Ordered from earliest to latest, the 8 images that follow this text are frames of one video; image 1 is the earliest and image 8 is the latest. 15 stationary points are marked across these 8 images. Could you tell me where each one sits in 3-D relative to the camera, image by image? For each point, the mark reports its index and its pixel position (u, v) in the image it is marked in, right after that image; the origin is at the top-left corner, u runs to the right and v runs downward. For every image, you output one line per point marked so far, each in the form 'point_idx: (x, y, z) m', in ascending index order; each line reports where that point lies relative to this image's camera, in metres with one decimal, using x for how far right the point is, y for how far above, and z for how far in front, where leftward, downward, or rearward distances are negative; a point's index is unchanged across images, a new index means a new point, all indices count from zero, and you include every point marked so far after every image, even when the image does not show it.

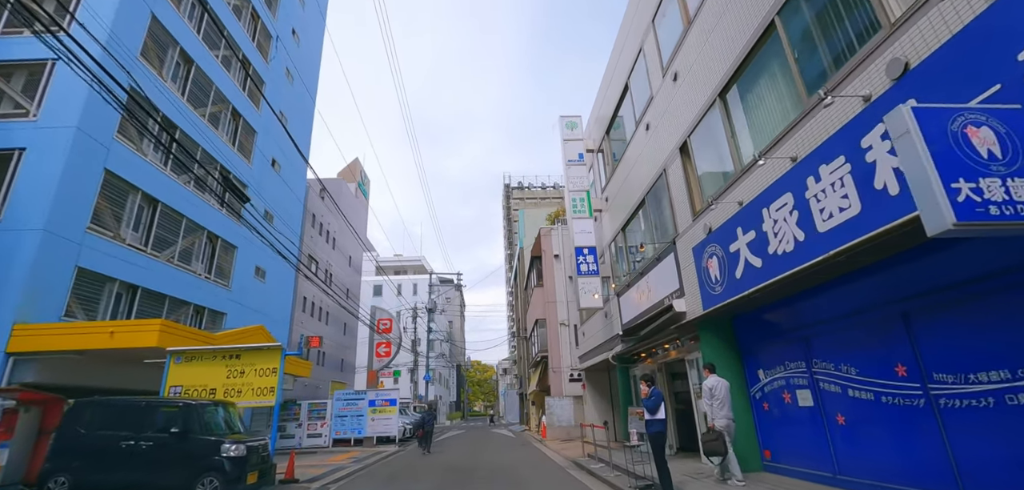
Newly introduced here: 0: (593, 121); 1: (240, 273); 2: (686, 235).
0: (+2.6, +4.0, +15.8) m
1: (-11.0, -1.2, +19.7) m
2: (+3.0, +0.2, +8.4) m
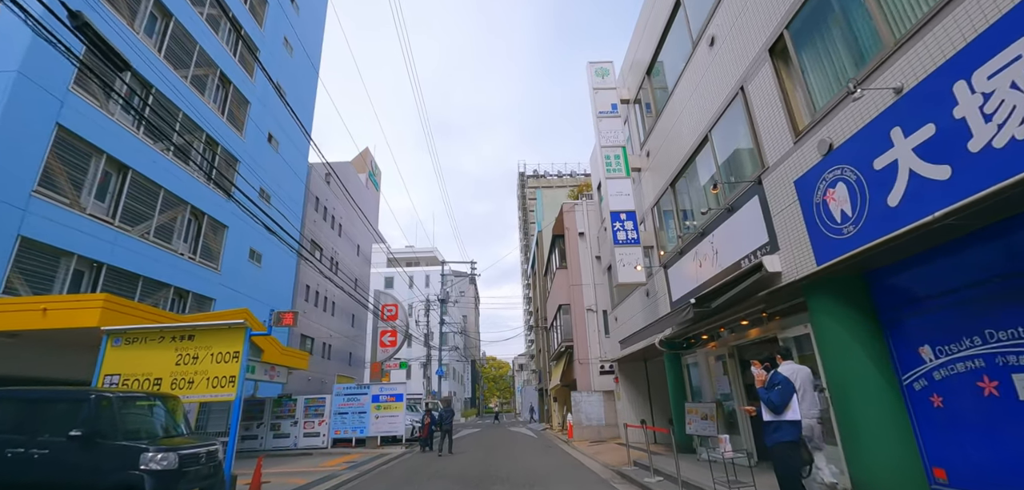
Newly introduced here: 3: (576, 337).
0: (+3.2, +4.9, +13.5) m
1: (-10.3, -0.4, +17.9) m
2: (+3.4, +1.0, +6.2) m
3: (+2.2, -3.2, +16.8) m
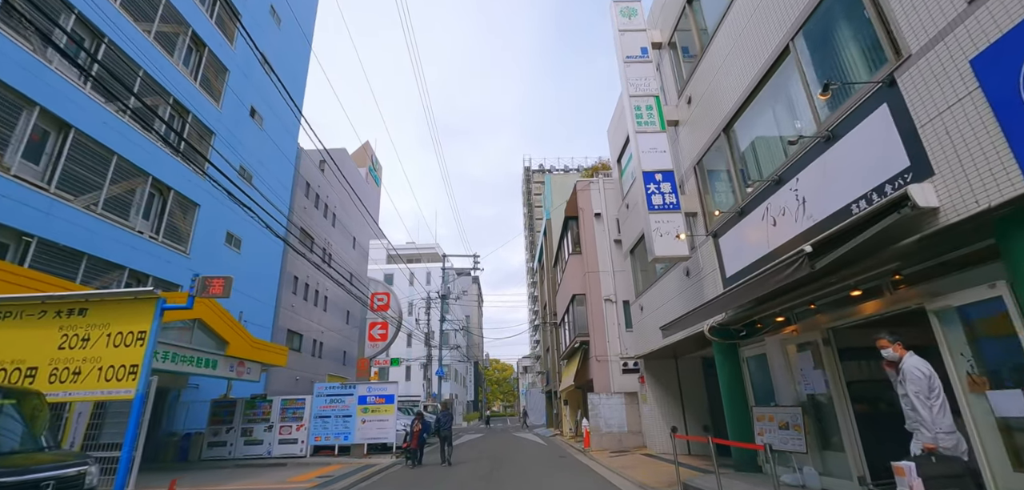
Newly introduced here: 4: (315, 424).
0: (+3.4, +5.5, +11.4) m
1: (-10.0, +0.2, +15.9) m
2: (+3.6, +1.6, +4.1) m
3: (+2.4, -2.6, +14.7) m
4: (-5.5, -5.0, +13.5) m
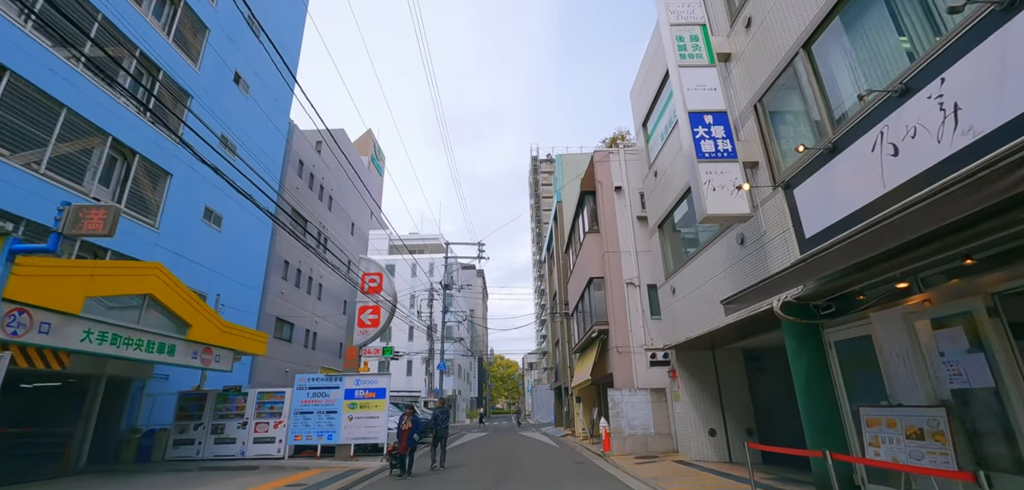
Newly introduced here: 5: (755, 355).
0: (+3.7, +6.1, +9.6) m
1: (-9.7, +0.9, +14.2) m
2: (+3.7, +2.2, +2.2) m
3: (+2.7, -1.9, +12.9) m
4: (-5.3, -4.3, +11.8) m
5: (+5.3, -2.4, +10.7) m
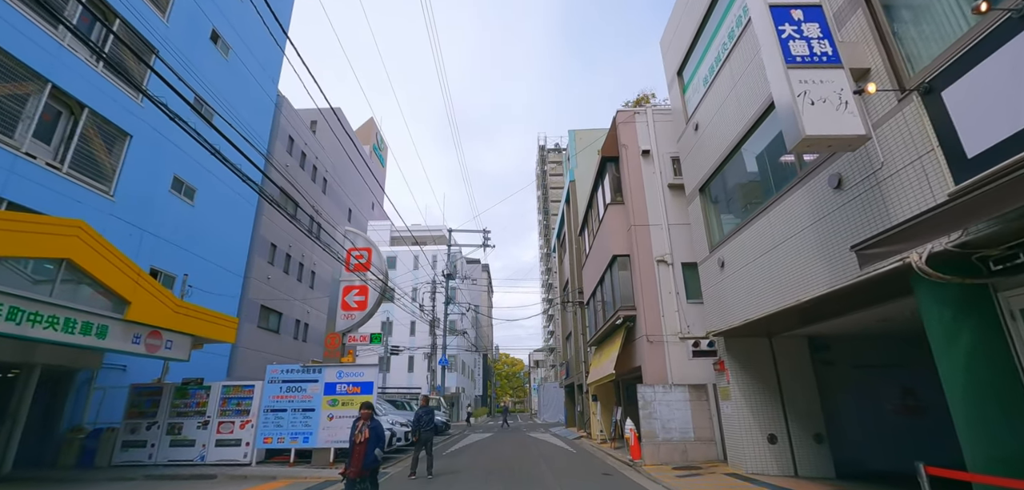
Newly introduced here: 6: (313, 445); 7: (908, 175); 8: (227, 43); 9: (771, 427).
0: (+3.9, +6.7, +7.6) m
1: (-9.5, +1.6, +12.4) m
2: (+3.8, +2.9, +0.3) m
3: (+2.9, -1.3, +11.0) m
4: (-5.1, -3.6, +10.0) m
5: (+5.5, -1.8, +8.8) m
6: (-4.0, -4.0, +9.8) m
7: (+3.8, +0.7, +4.7) m
8: (-9.5, +6.7, +16.3) m
9: (+4.4, -3.1, +8.3) m
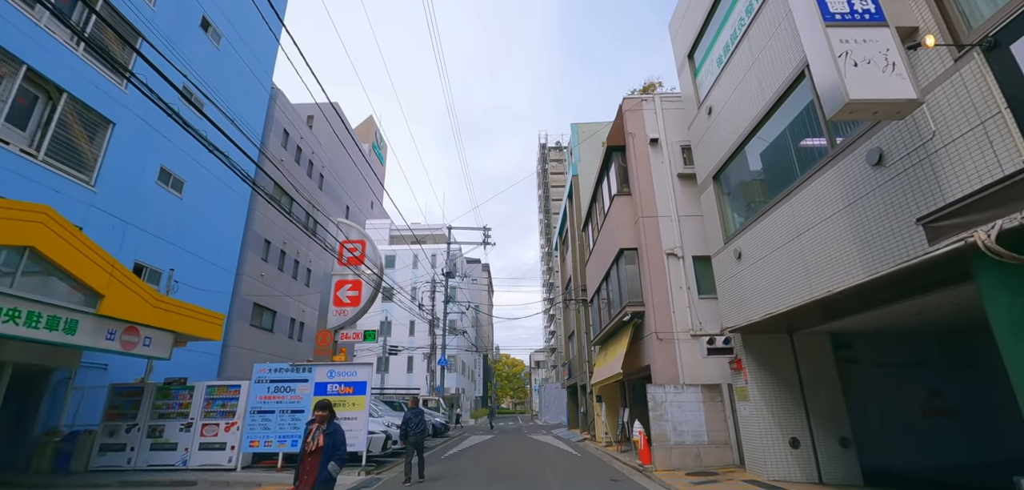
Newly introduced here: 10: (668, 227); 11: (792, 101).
0: (+3.9, +6.9, +7.0) m
1: (-9.4, +1.8, +11.8) m
2: (+3.9, +3.0, -0.3) m
3: (+3.0, -1.1, +10.4) m
4: (-5.0, -3.4, +9.4) m
5: (+5.6, -1.6, +8.2) m
6: (-4.0, -3.9, +9.2) m
7: (+3.8, +0.9, +4.1) m
8: (-9.5, +6.9, +15.8) m
9: (+4.4, -2.9, +7.7) m
10: (+3.4, +0.4, +10.8) m
11: (+3.9, +2.0, +6.7) m
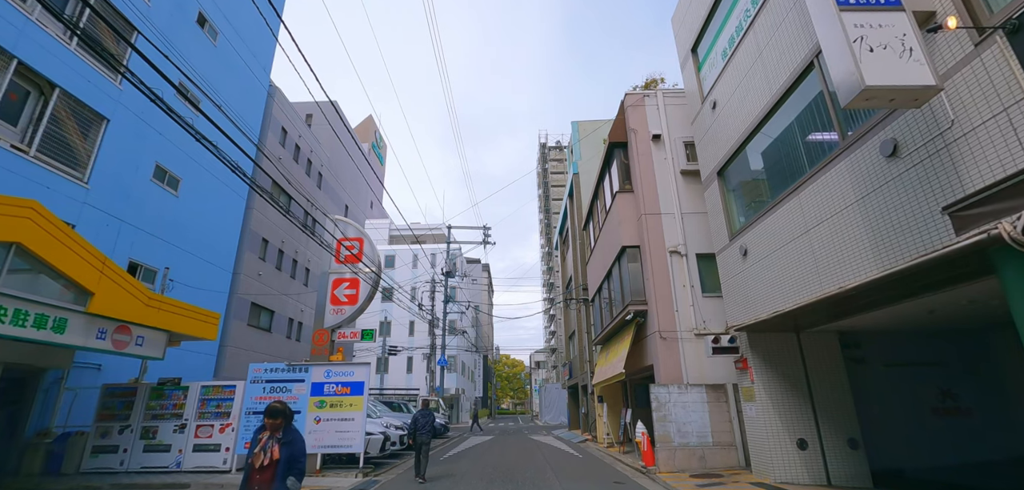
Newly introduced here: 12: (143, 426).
0: (+3.9, +7.0, +6.8) m
1: (-9.4, +1.8, +11.6) m
2: (+3.9, +3.1, -0.5) m
3: (+3.0, -1.0, +10.2) m
4: (-5.0, -3.4, +9.2) m
5: (+5.6, -1.6, +8.0) m
6: (-4.0, -3.8, +9.1) m
7: (+3.8, +0.9, +3.9) m
8: (-9.5, +6.9, +15.6) m
9: (+4.4, -2.8, +7.5) m
10: (+3.4, +0.5, +10.6) m
11: (+3.9, +2.0, +6.5) m
12: (-7.0, -3.4, +9.3) m
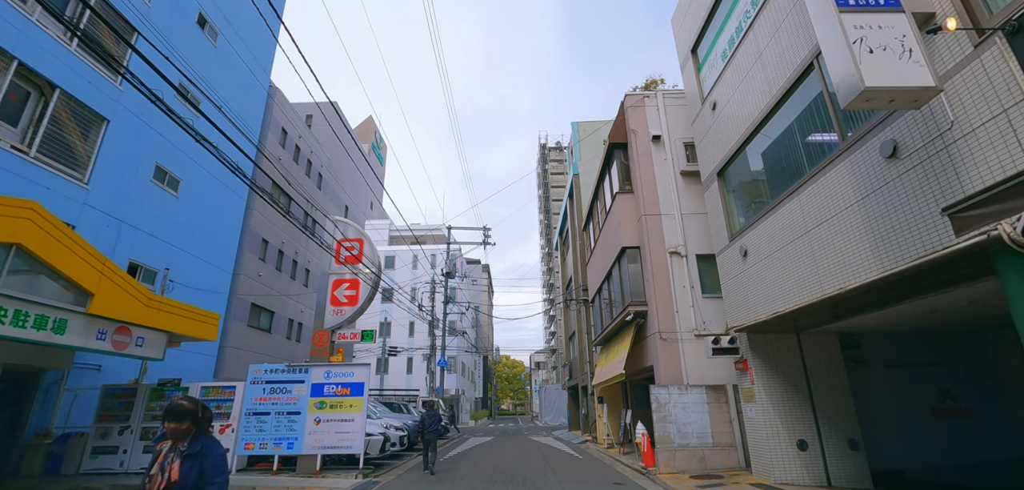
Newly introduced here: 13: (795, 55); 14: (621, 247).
0: (+3.9, +7.0, +6.9) m
1: (-9.4, +1.8, +11.7) m
2: (+3.9, +3.1, -0.5) m
3: (+3.0, -1.1, +10.2) m
4: (-5.0, -3.4, +9.2) m
5: (+5.6, -1.6, +8.0) m
6: (-4.0, -3.8, +9.1) m
7: (+3.8, +0.9, +3.9) m
8: (-9.5, +6.9, +15.6) m
9: (+4.4, -2.9, +7.5) m
10: (+3.4, +0.4, +10.6) m
11: (+3.9, +2.0, +6.5) m
12: (-7.0, -3.5, +9.3) m
13: (+3.7, +2.5, +6.5) m
14: (+2.6, 0.0, +11.4) m
